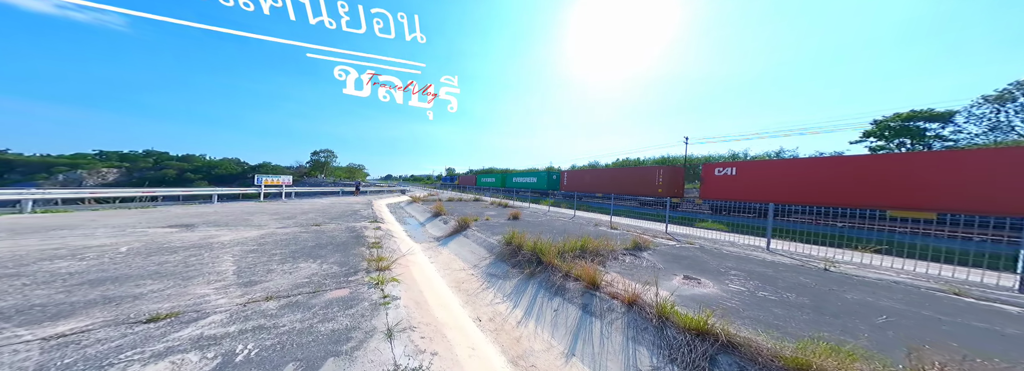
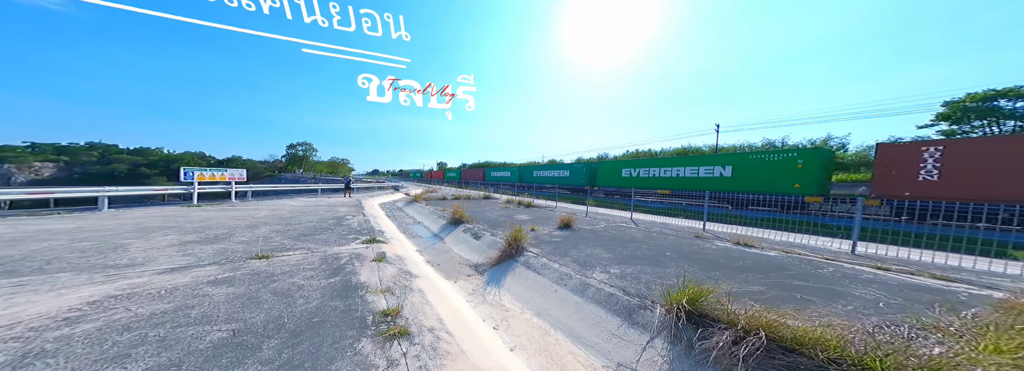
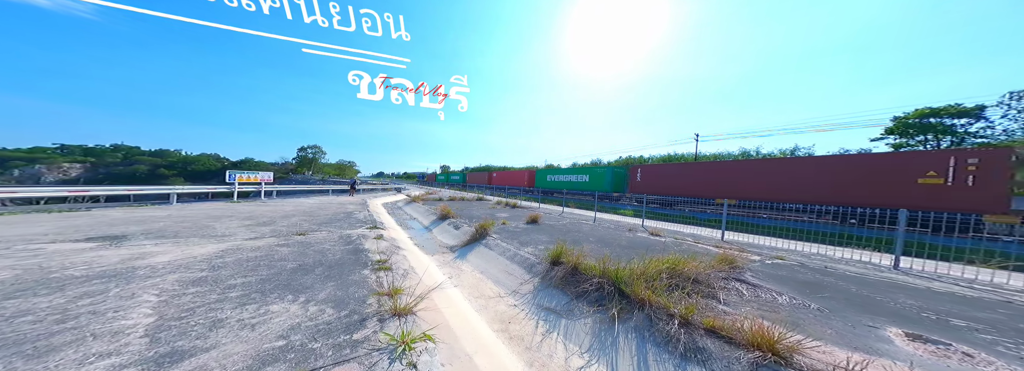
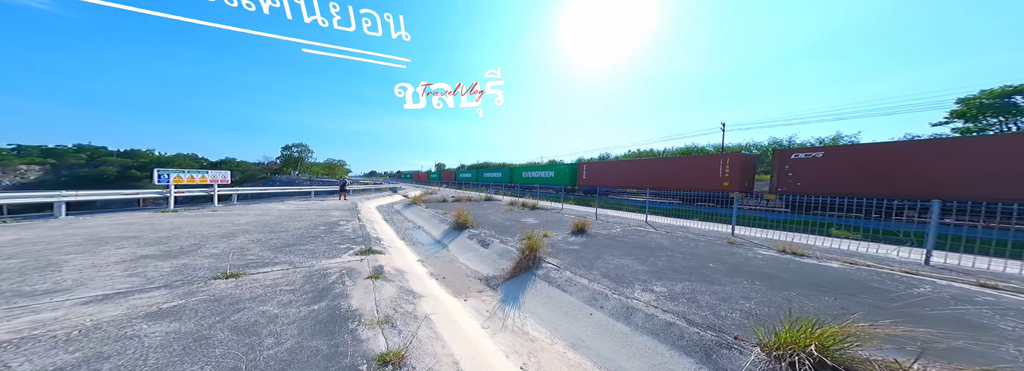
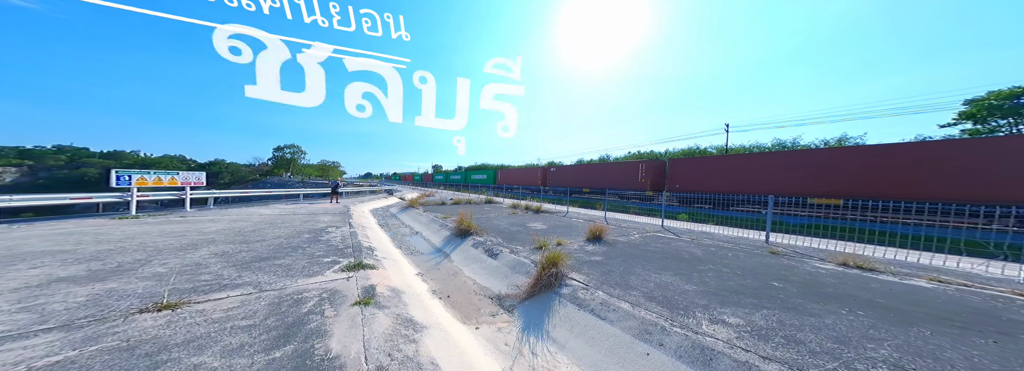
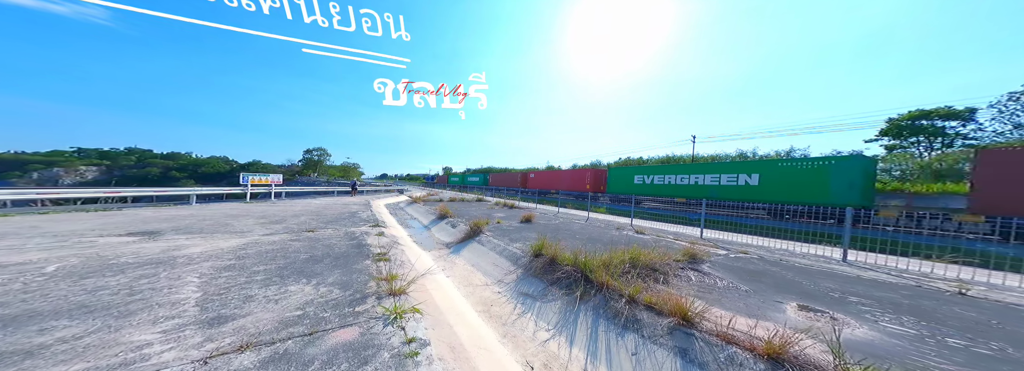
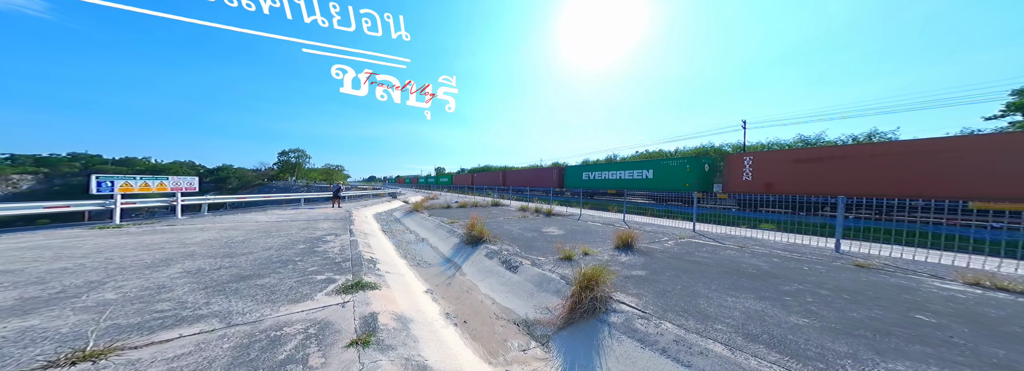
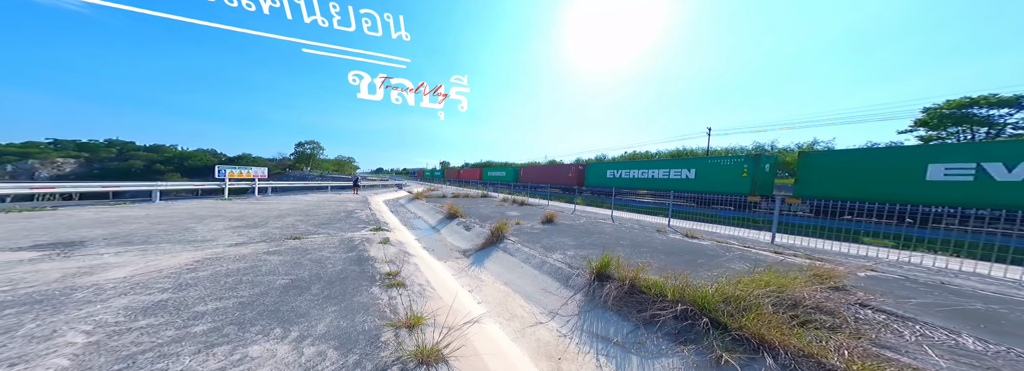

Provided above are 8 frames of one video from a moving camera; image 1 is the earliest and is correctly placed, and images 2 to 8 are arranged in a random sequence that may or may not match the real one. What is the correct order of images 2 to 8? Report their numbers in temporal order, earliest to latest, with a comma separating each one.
6, 3, 8, 2, 4, 5, 7
